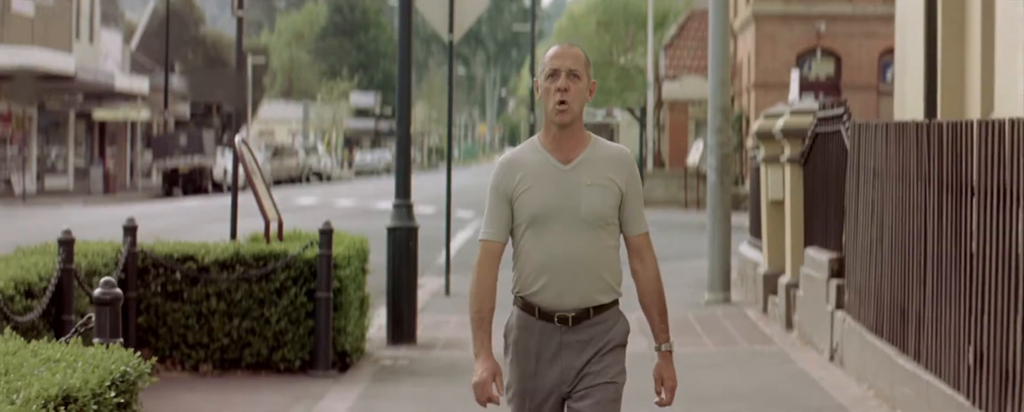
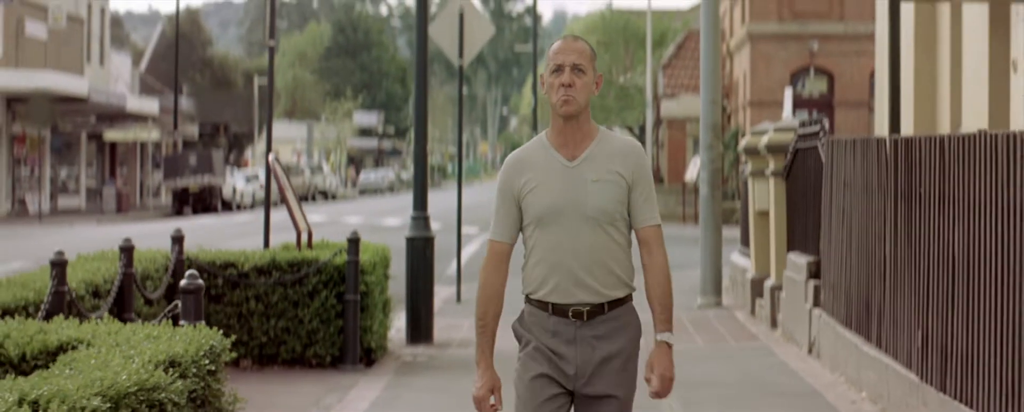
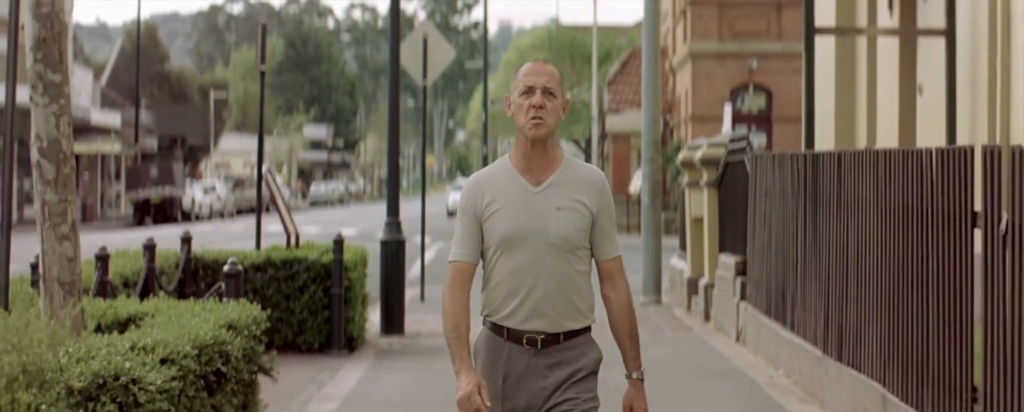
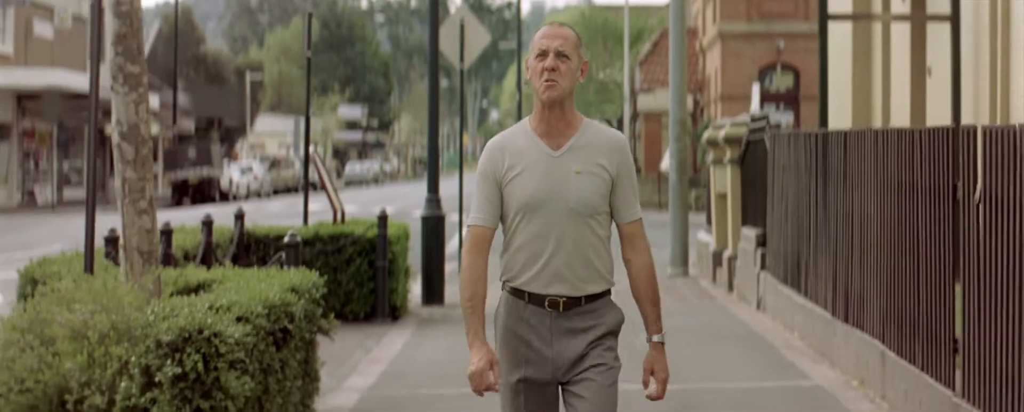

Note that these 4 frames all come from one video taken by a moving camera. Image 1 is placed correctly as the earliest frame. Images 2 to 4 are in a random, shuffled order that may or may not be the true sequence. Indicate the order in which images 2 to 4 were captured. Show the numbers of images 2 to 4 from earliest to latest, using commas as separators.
2, 3, 4
